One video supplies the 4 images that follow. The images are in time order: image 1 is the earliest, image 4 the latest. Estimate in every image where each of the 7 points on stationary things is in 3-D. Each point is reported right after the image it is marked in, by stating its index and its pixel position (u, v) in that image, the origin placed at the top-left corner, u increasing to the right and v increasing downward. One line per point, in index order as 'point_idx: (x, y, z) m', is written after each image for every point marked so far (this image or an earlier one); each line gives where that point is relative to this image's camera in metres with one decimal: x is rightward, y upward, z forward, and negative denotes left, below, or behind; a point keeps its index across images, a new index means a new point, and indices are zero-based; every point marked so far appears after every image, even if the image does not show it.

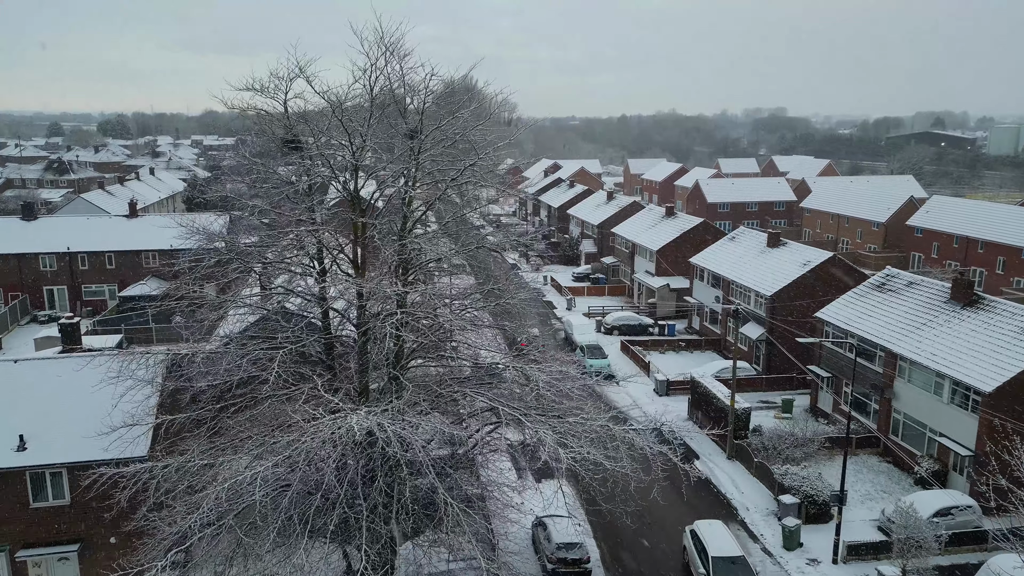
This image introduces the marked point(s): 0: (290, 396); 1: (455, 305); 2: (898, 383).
0: (-3.4, -1.7, +10.0) m
1: (-1.0, -0.3, +11.1) m
2: (+10.2, -2.5, +17.3) m
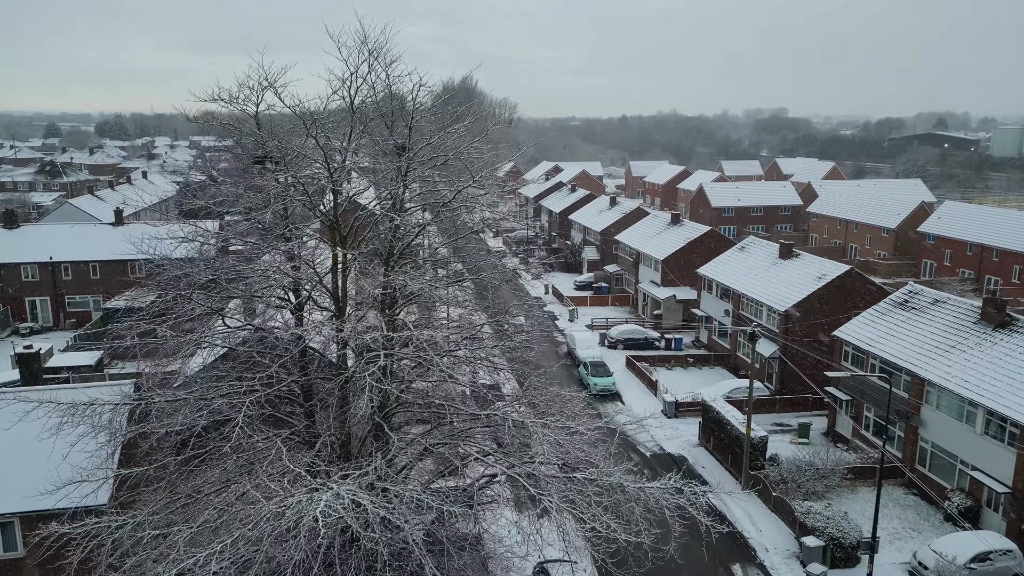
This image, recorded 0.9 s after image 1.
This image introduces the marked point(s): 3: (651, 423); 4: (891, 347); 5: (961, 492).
0: (-3.4, -2.2, +8.9) m
1: (-1.0, -0.8, +10.0) m
2: (+10.2, -3.0, +16.2) m
3: (+4.2, -4.1, +19.7) m
4: (+10.1, -1.6, +17.4) m
5: (+10.3, -4.7, +14.9) m
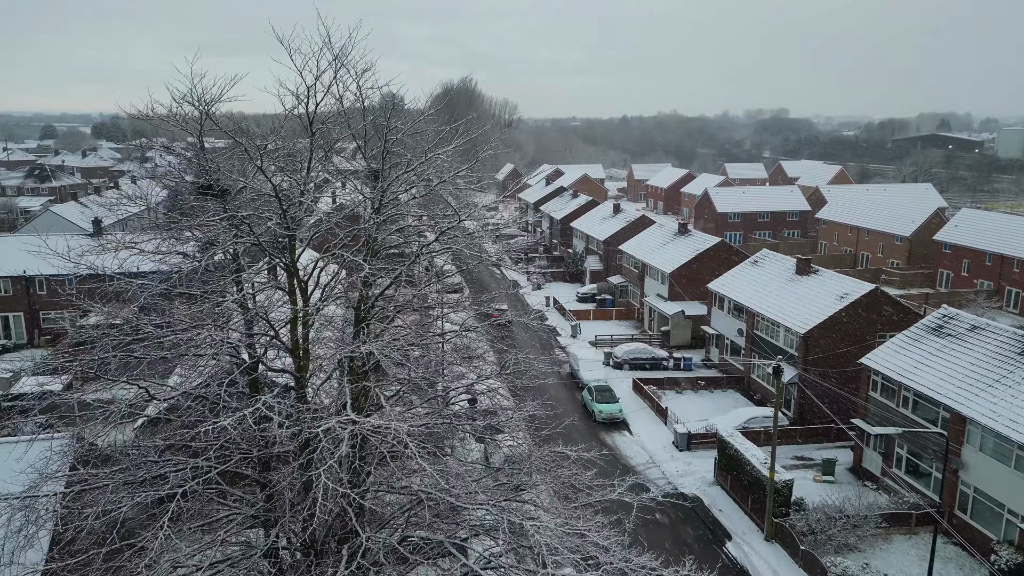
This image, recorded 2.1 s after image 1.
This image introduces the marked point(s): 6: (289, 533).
0: (-3.4, -2.8, +7.4) m
1: (-1.0, -1.4, +8.5) m
2: (+10.2, -3.6, +14.7) m
3: (+4.2, -4.7, +18.2) m
4: (+10.1, -2.2, +15.9) m
5: (+10.2, -5.3, +13.4) m
6: (-2.5, -2.7, +7.4) m
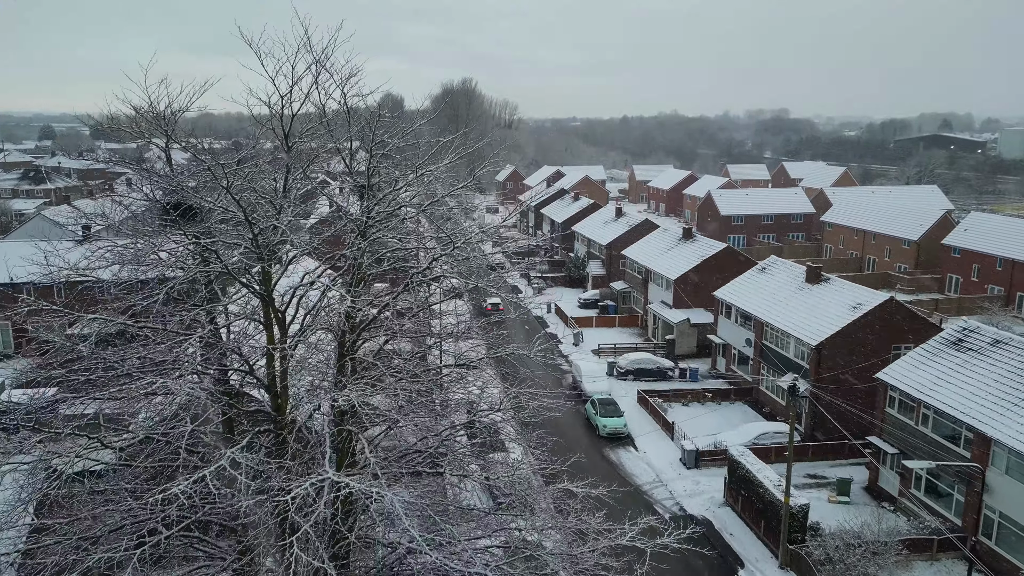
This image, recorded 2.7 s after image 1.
0: (-3.4, -3.1, +6.7) m
1: (-1.0, -1.7, +7.8) m
2: (+10.2, -3.9, +13.9) m
3: (+4.2, -5.0, +17.5) m
4: (+10.1, -2.5, +15.2) m
5: (+10.3, -5.6, +12.6) m
6: (-2.5, -3.0, +6.7) m
